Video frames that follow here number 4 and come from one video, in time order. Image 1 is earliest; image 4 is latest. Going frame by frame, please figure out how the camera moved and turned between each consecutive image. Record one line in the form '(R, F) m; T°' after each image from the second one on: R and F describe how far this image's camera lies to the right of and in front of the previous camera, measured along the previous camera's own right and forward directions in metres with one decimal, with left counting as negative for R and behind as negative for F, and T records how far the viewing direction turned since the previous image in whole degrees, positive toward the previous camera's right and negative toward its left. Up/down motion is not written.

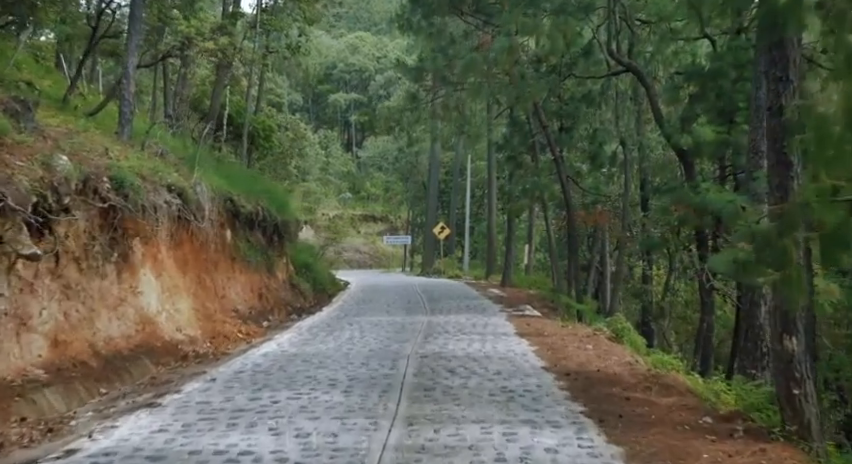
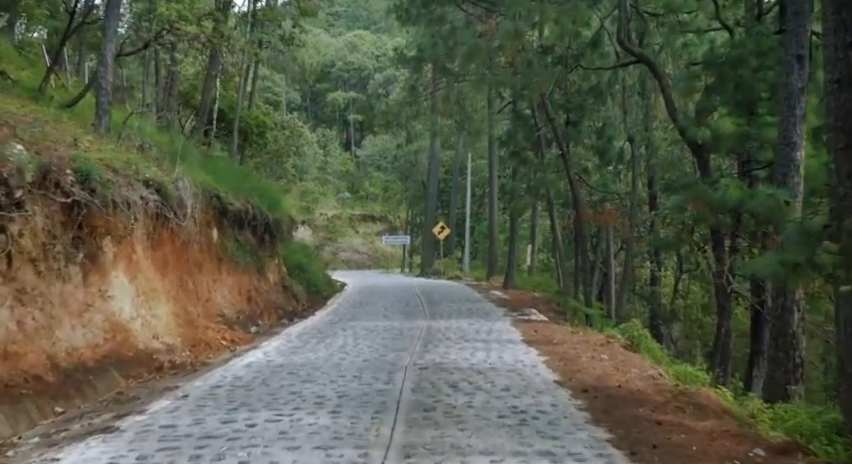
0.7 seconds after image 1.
(0.0, +1.2) m; 0°
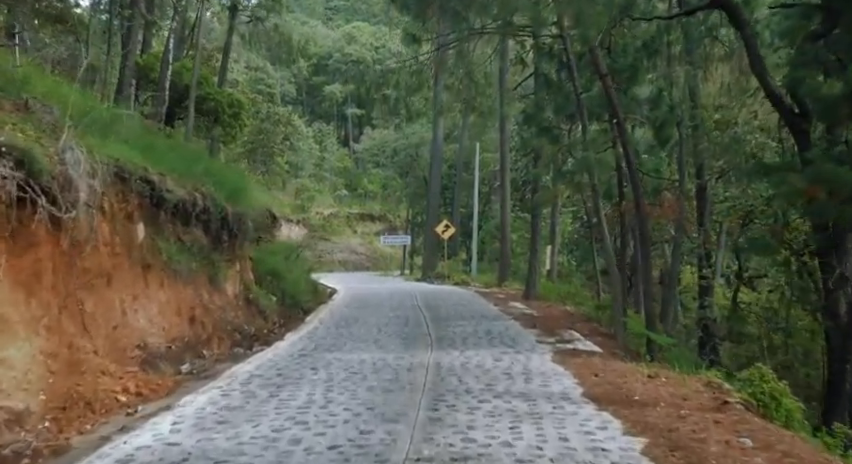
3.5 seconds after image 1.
(-0.1, +5.1) m; 0°
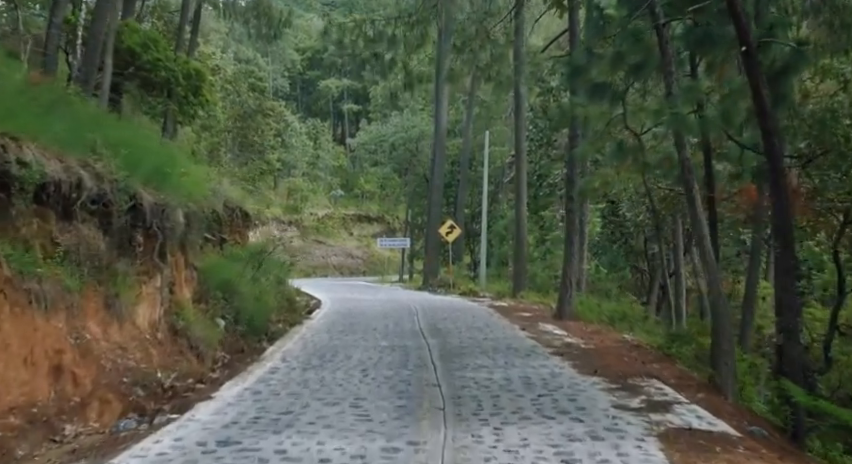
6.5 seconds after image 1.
(-0.1, +5.5) m; 0°
